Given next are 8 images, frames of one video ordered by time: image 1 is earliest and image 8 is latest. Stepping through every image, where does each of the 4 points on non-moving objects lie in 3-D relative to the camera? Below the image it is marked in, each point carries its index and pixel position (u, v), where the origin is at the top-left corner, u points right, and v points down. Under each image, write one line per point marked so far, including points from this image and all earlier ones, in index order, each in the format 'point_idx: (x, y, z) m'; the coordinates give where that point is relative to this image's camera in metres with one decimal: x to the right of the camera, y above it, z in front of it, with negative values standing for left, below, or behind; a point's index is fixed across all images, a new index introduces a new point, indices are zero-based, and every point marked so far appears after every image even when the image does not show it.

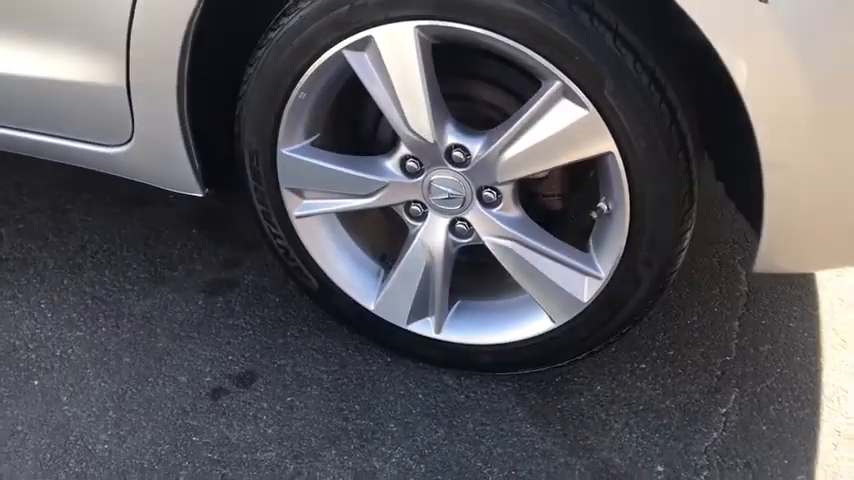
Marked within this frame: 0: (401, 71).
0: (0.0, +0.3, +1.3) m
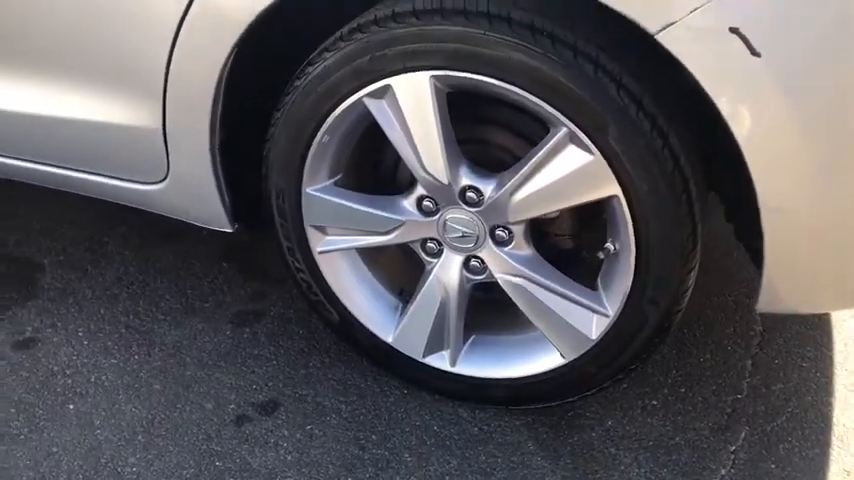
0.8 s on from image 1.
0: (0.0, +0.2, +1.4) m
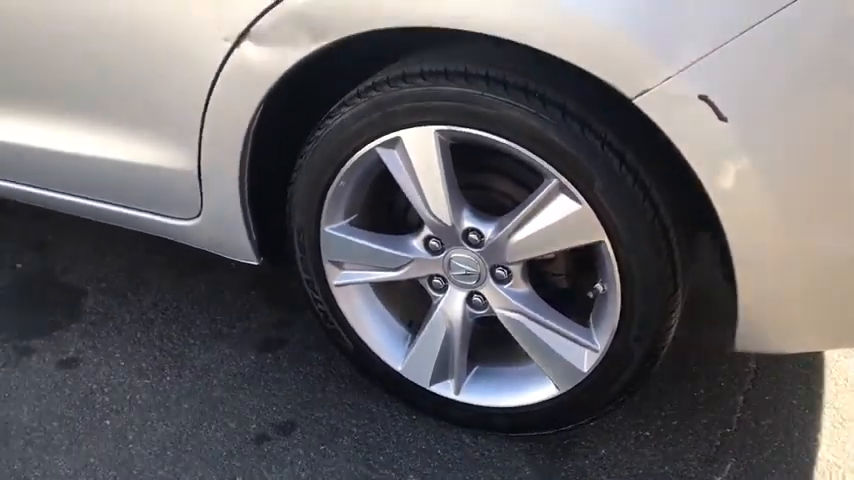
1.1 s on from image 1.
0: (0.0, +0.1, +1.6) m
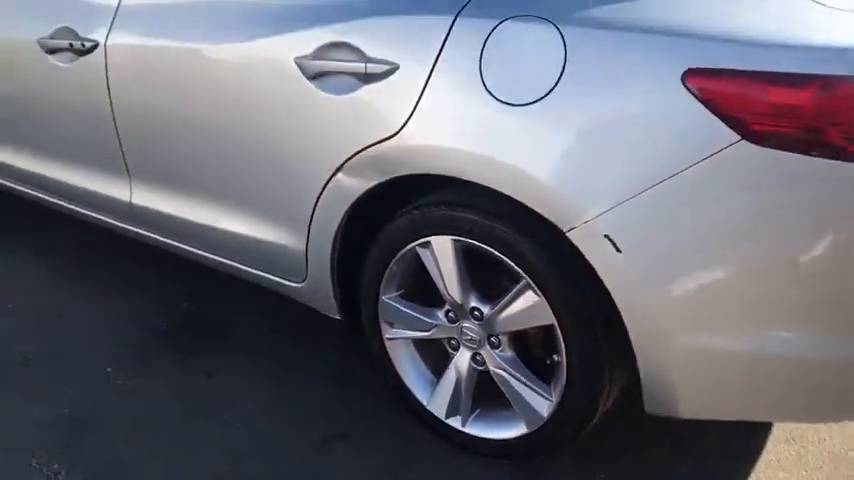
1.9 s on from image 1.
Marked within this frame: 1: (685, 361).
0: (0.0, -0.1, +2.3) m
1: (+0.7, -0.3, +2.1) m
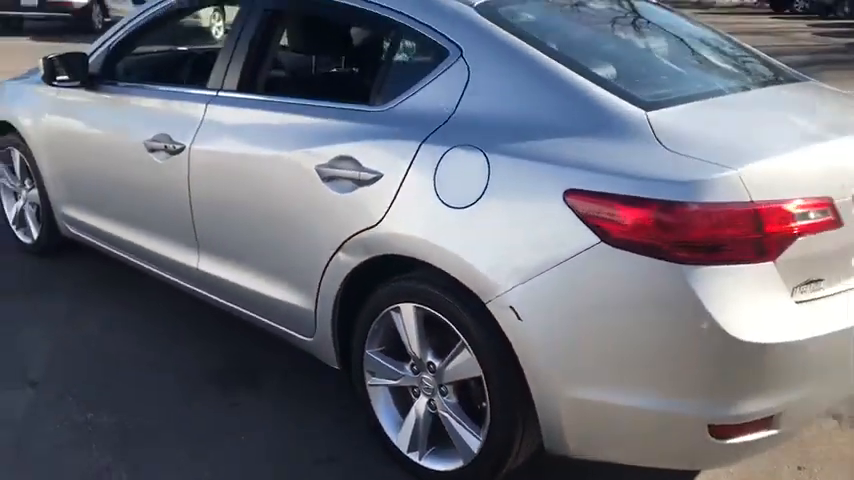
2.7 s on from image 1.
0: (-0.1, -0.3, +3.1) m
1: (+0.5, -0.6, +2.7) m
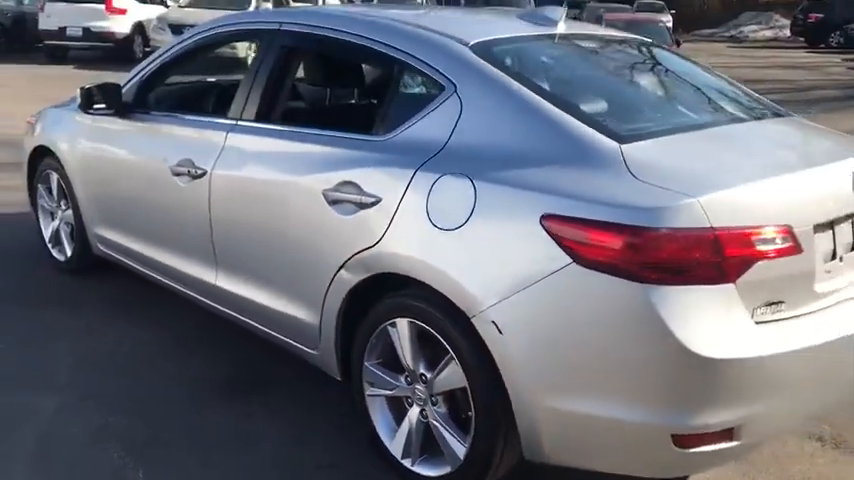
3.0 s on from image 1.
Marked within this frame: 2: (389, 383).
0: (-0.1, -0.4, +3.3) m
1: (+0.4, -0.6, +2.9) m
2: (-0.2, -0.6, +3.4) m
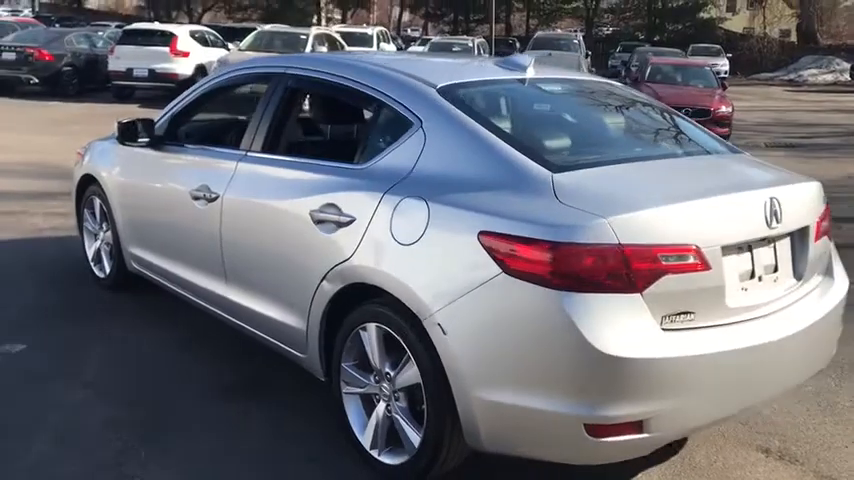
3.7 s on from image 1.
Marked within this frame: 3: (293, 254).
0: (-0.3, -0.5, +3.8) m
1: (+0.2, -0.7, +3.3) m
2: (-0.3, -0.7, +3.9) m
3: (-0.7, -0.1, +4.1) m
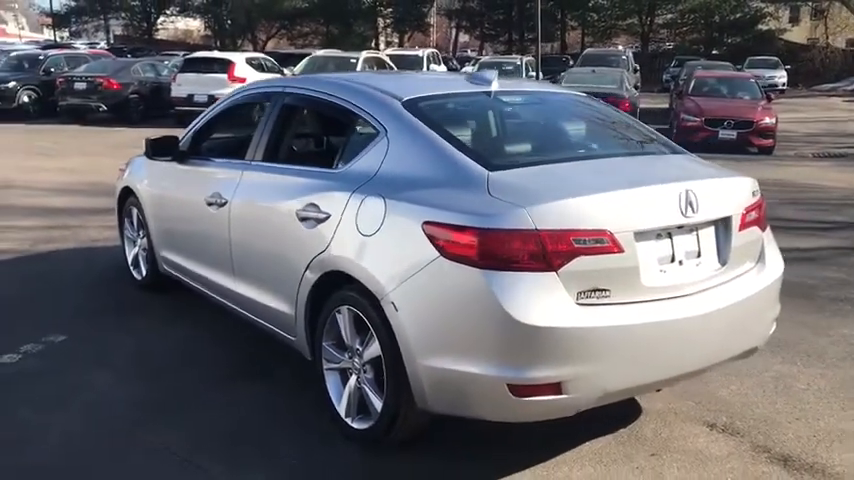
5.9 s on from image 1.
0: (-0.4, -0.4, +4.3) m
1: (0.0, -0.6, +3.8) m
2: (-0.5, -0.7, +4.4) m
3: (-0.8, 0.0, +4.7) m
